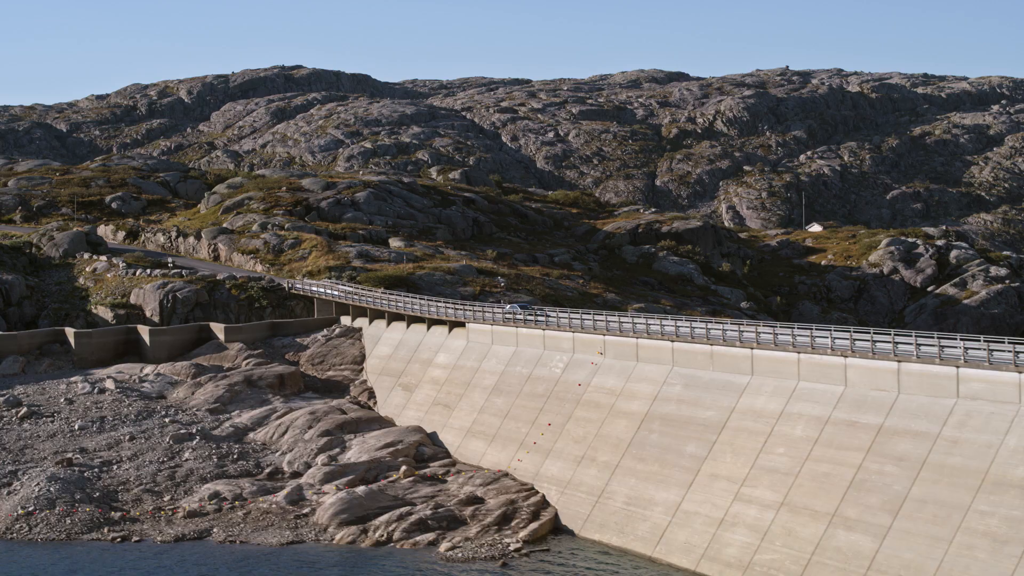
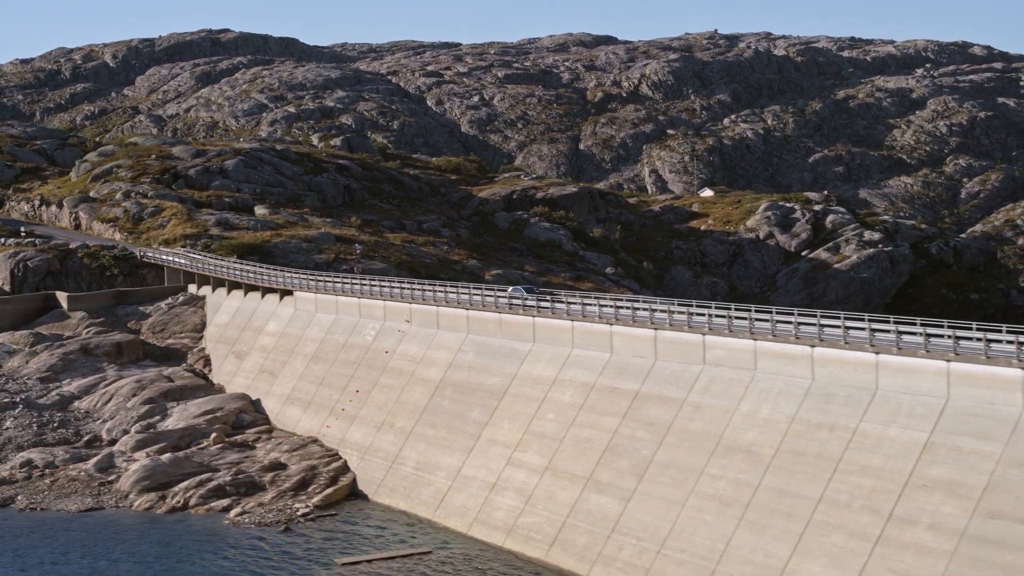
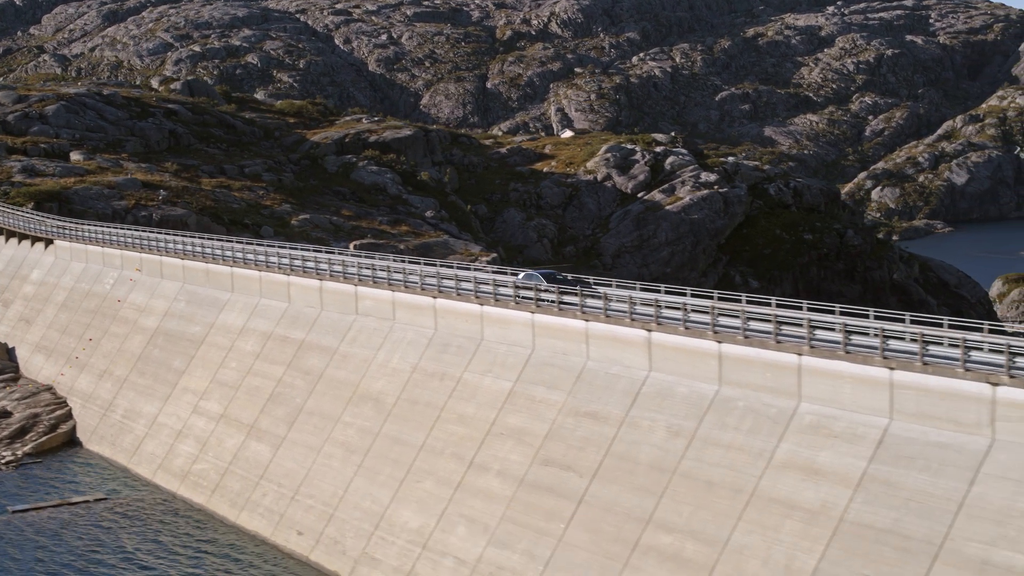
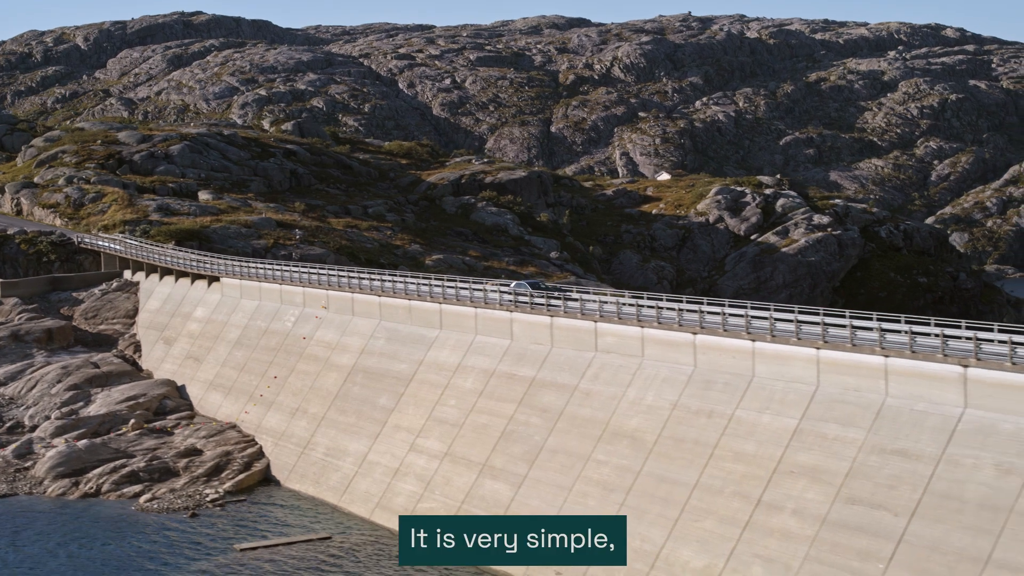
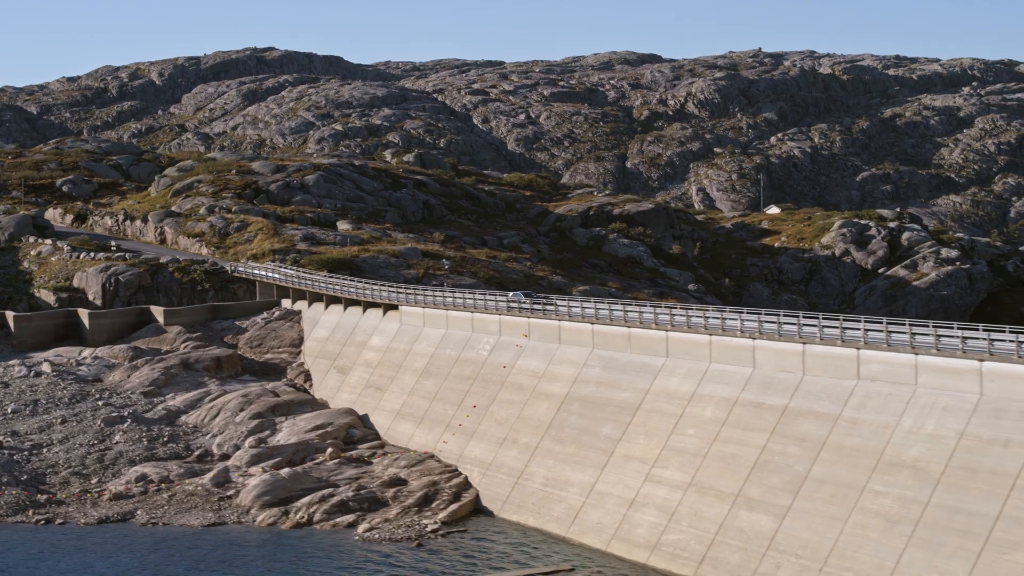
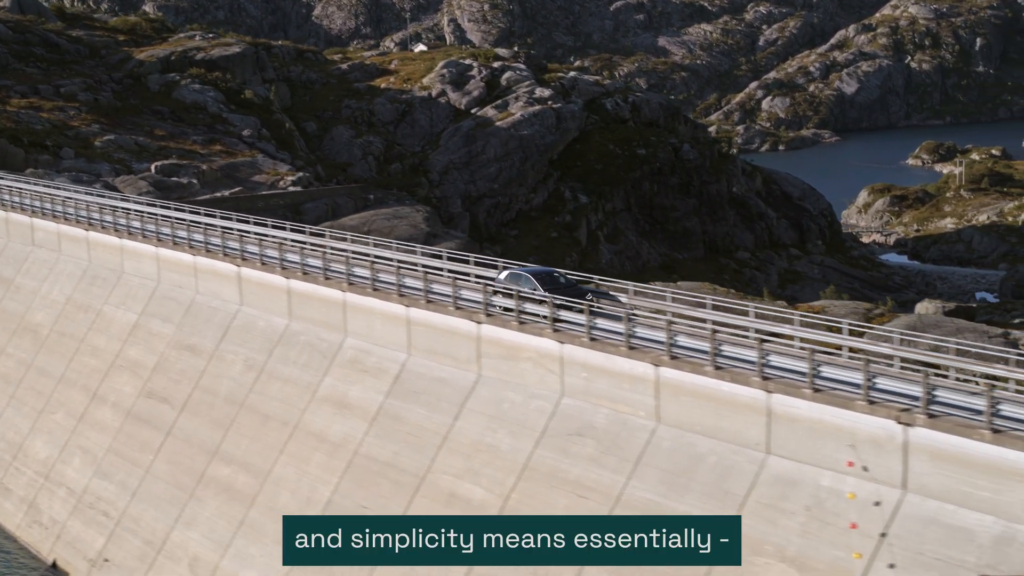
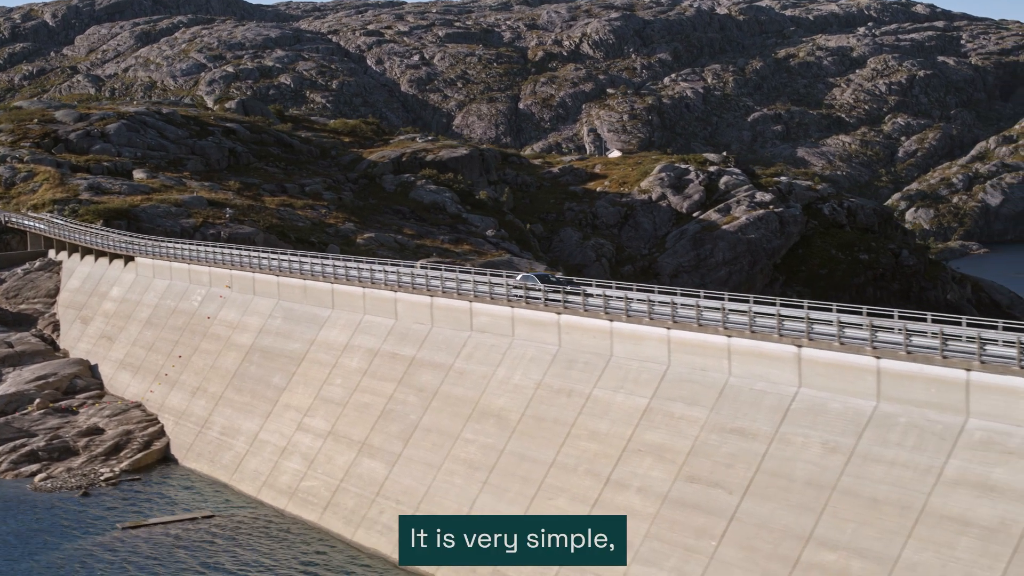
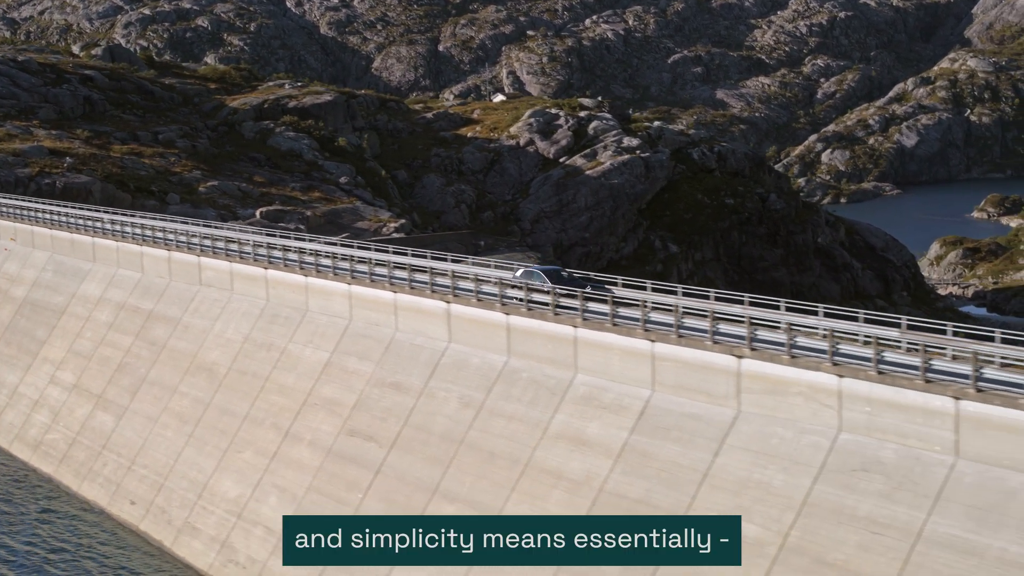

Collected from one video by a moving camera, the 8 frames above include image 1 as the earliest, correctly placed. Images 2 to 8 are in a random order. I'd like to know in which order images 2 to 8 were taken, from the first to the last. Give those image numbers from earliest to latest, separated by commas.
5, 2, 4, 7, 3, 8, 6
